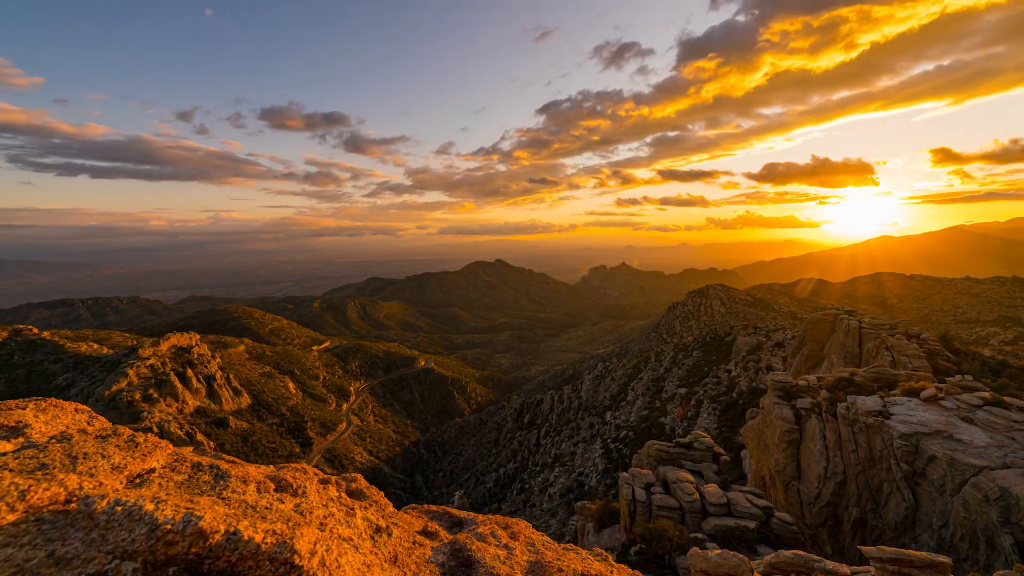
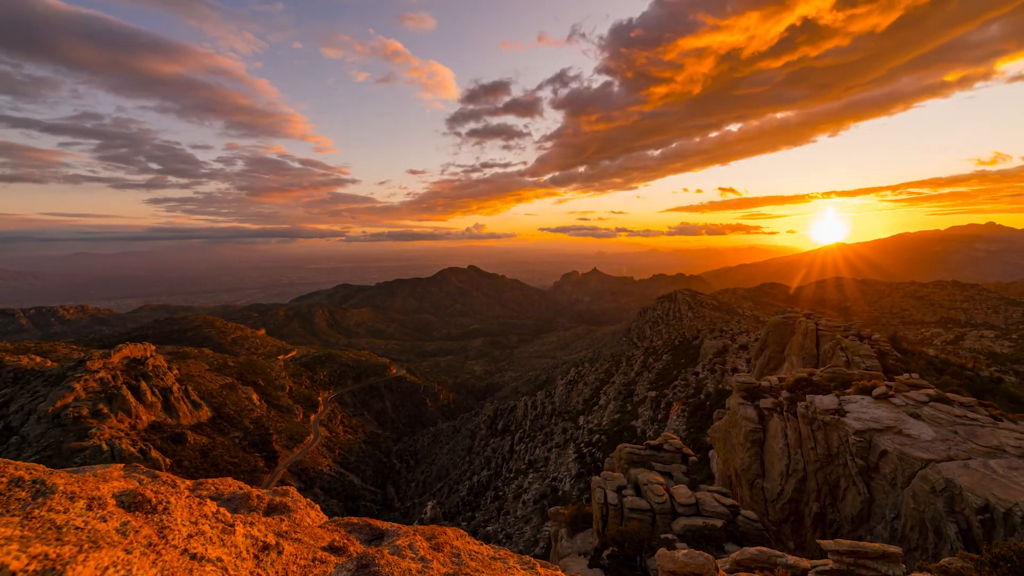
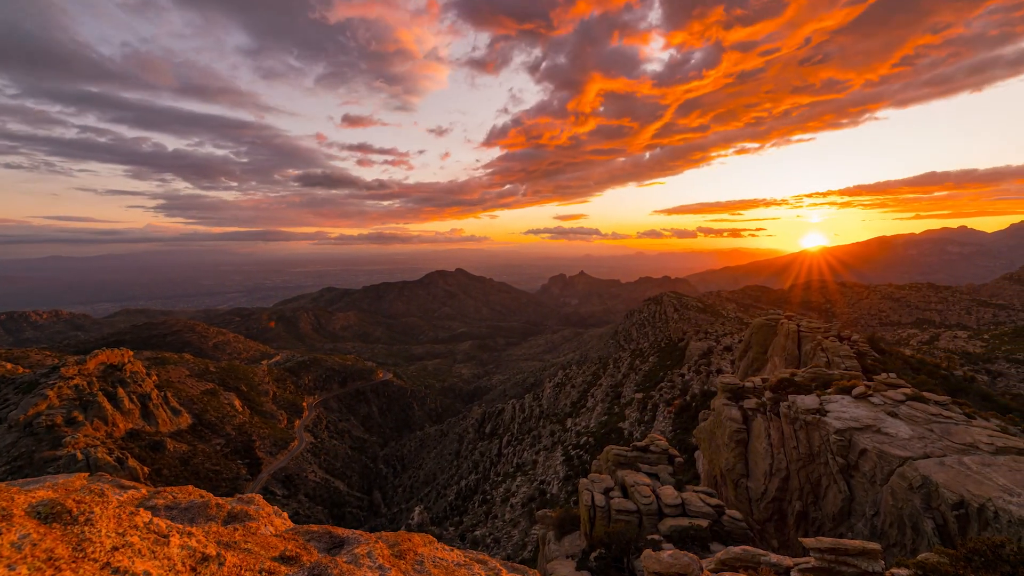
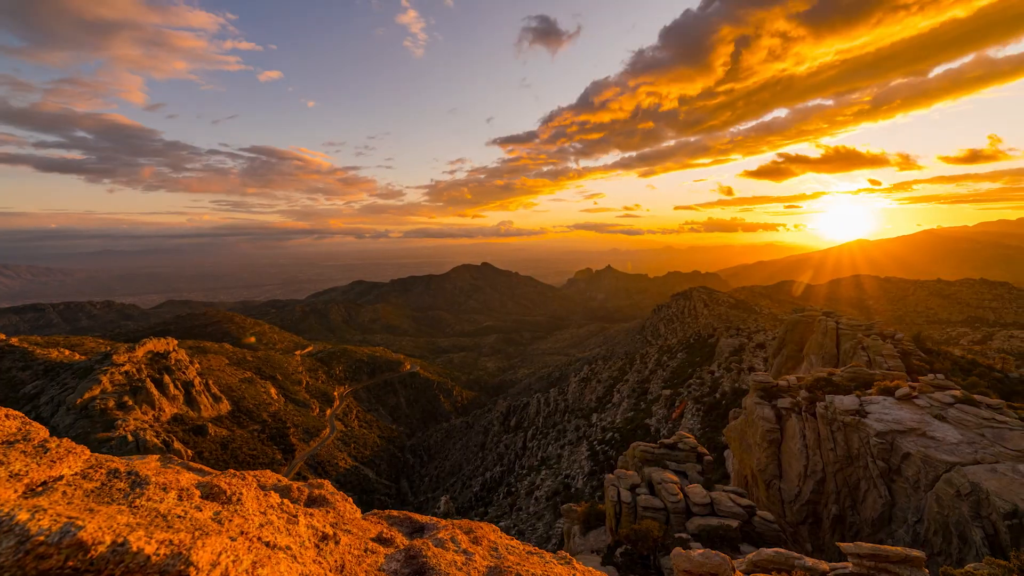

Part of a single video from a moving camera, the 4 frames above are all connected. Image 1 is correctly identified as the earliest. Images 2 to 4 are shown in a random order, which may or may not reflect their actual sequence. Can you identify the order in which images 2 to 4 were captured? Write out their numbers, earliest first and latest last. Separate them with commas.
4, 2, 3
